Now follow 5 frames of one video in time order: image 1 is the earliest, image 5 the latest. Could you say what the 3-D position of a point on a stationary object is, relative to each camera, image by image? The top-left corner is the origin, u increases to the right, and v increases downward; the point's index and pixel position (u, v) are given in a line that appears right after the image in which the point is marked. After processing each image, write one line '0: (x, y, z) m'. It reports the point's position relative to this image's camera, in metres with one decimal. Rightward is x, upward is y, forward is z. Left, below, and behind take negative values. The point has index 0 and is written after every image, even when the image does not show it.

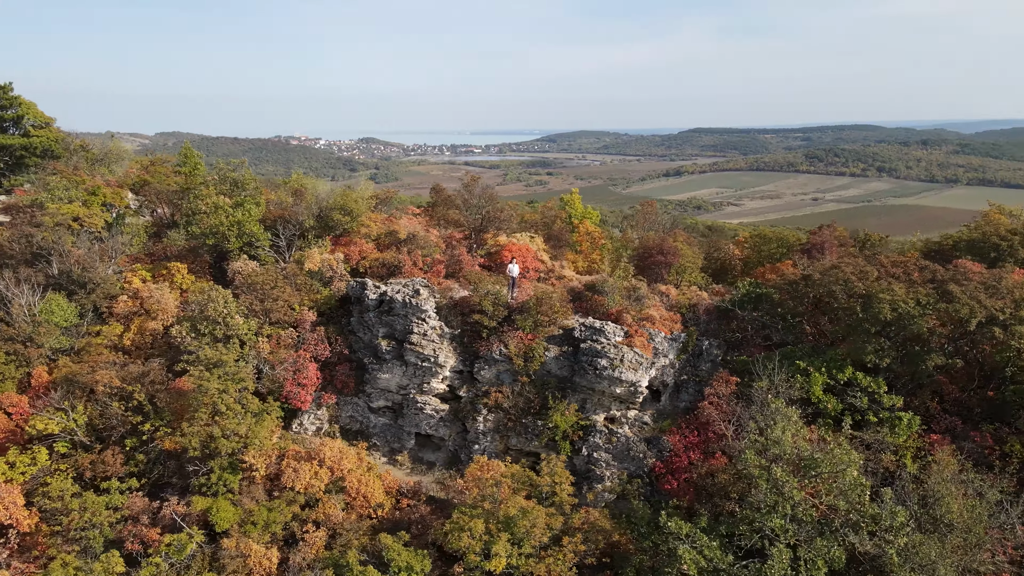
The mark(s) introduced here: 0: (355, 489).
0: (-4.2, -5.4, +19.9) m
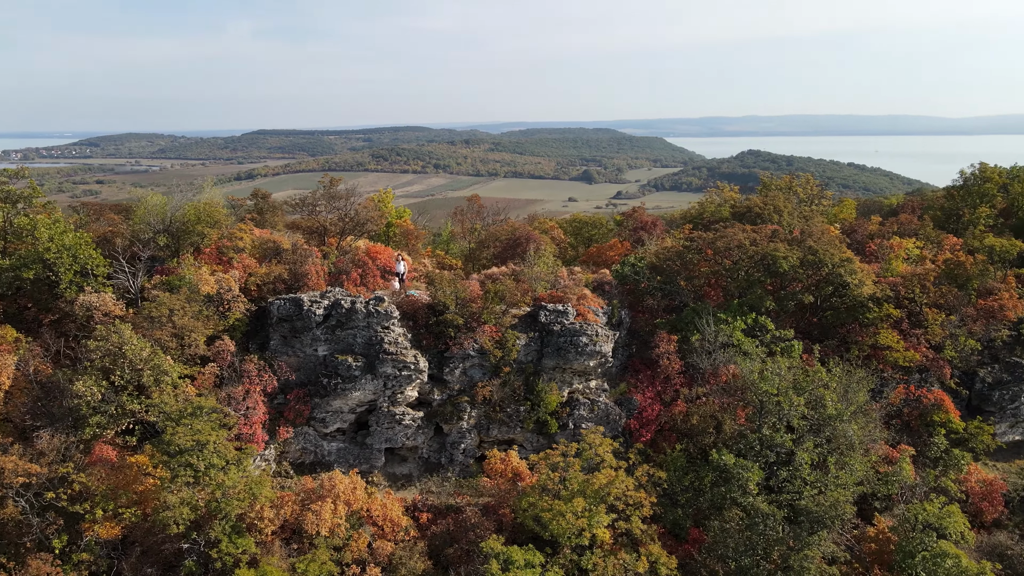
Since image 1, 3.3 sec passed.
0: (-3.2, -5.7, +18.3) m
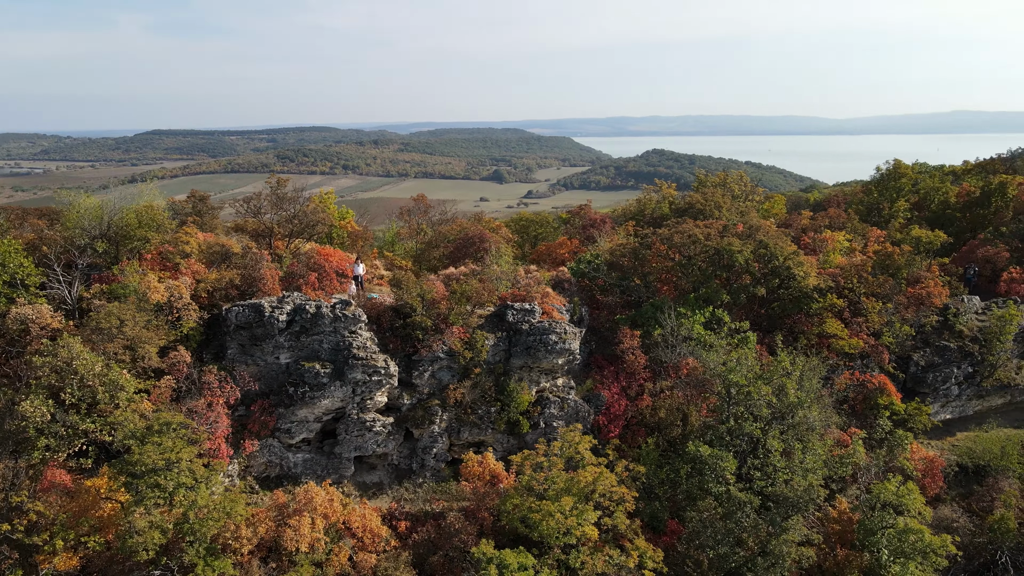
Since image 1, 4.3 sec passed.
0: (-3.6, -5.7, +17.7) m
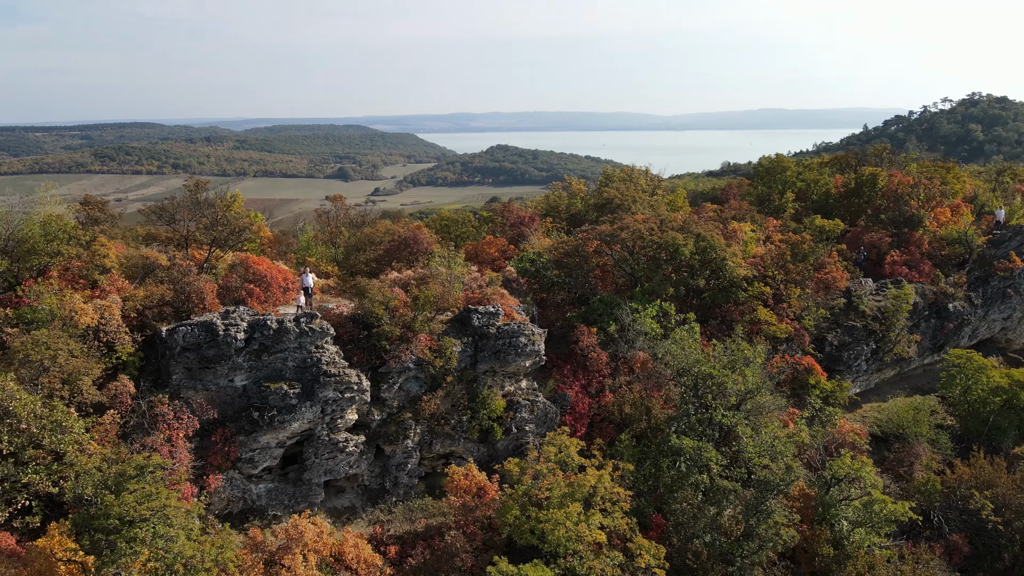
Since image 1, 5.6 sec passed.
0: (-3.4, -6.0, +16.3) m
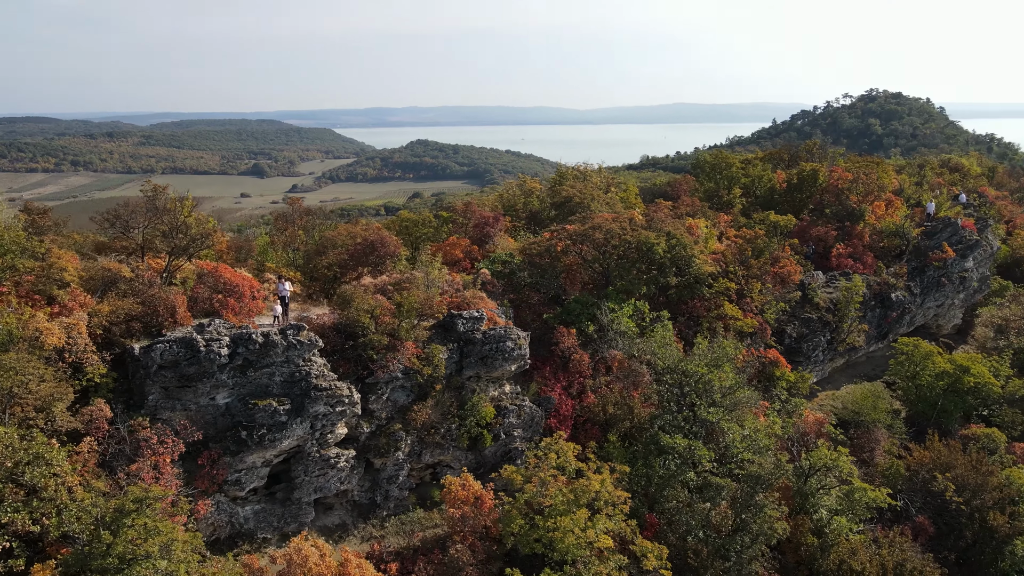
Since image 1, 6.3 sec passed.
0: (-3.2, -6.2, +15.7) m
